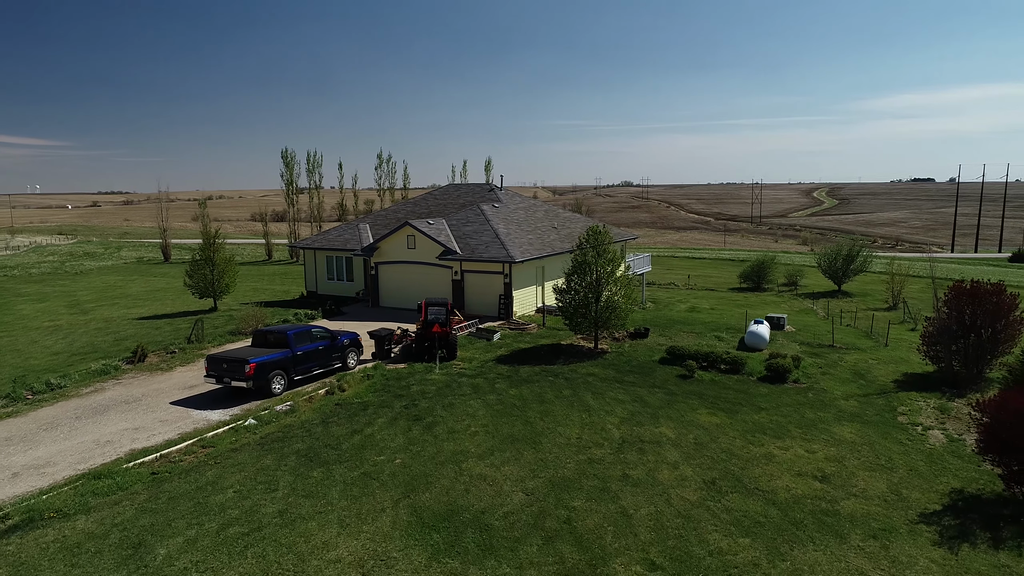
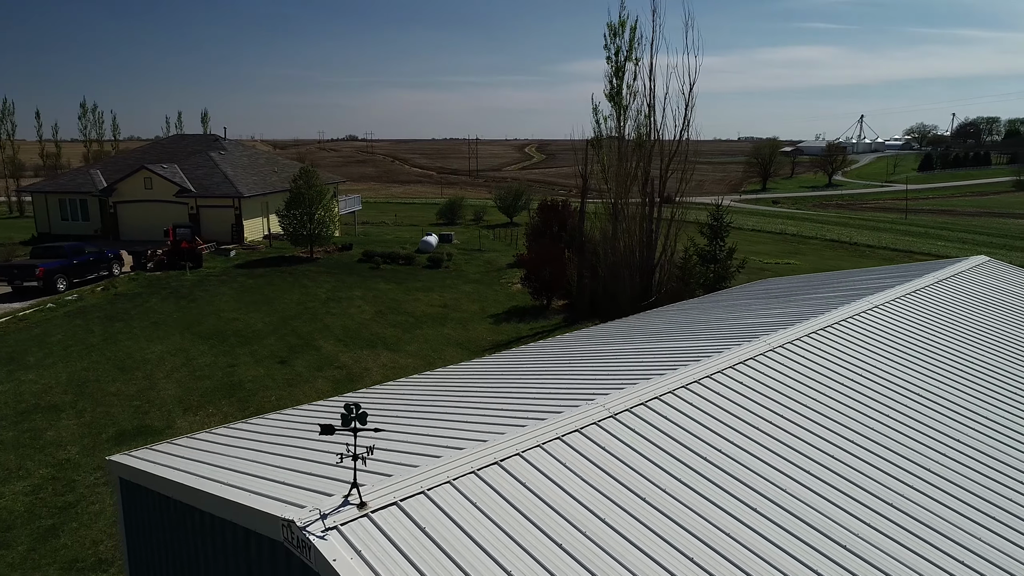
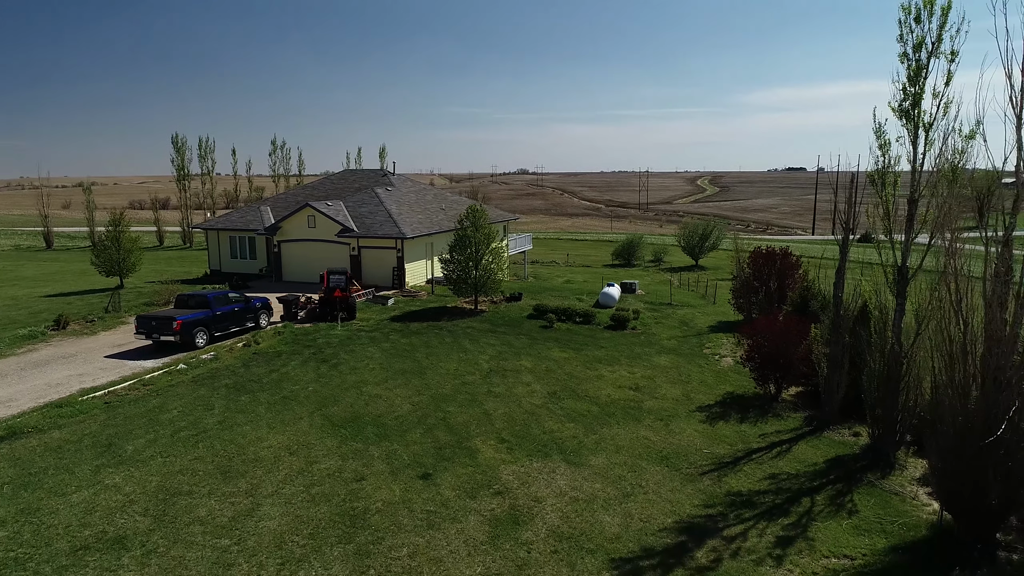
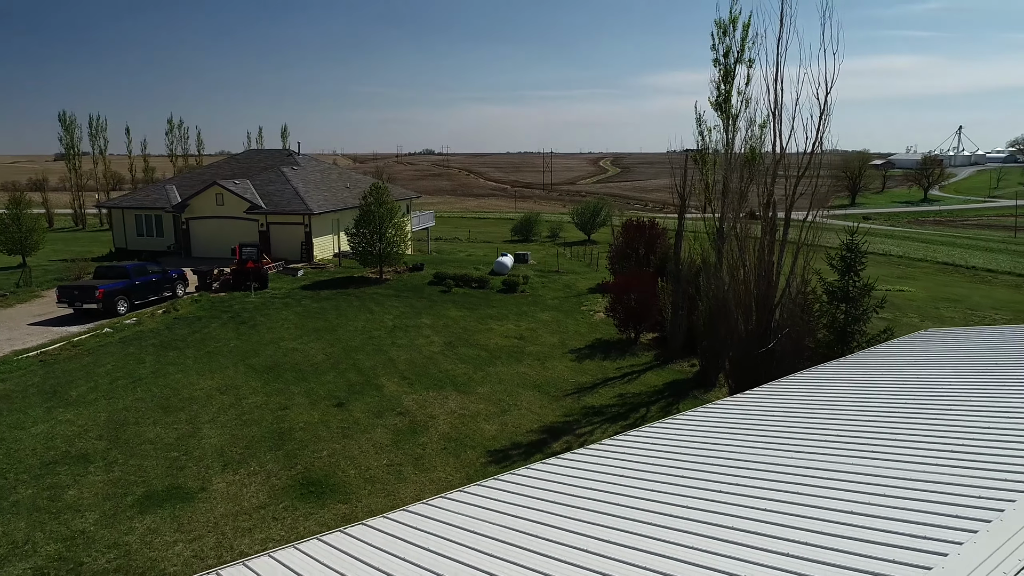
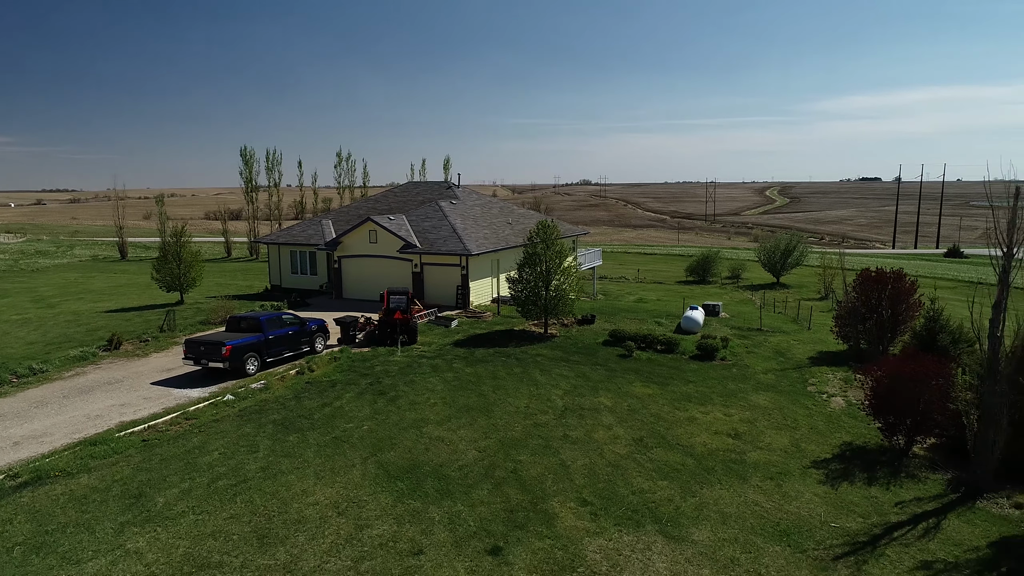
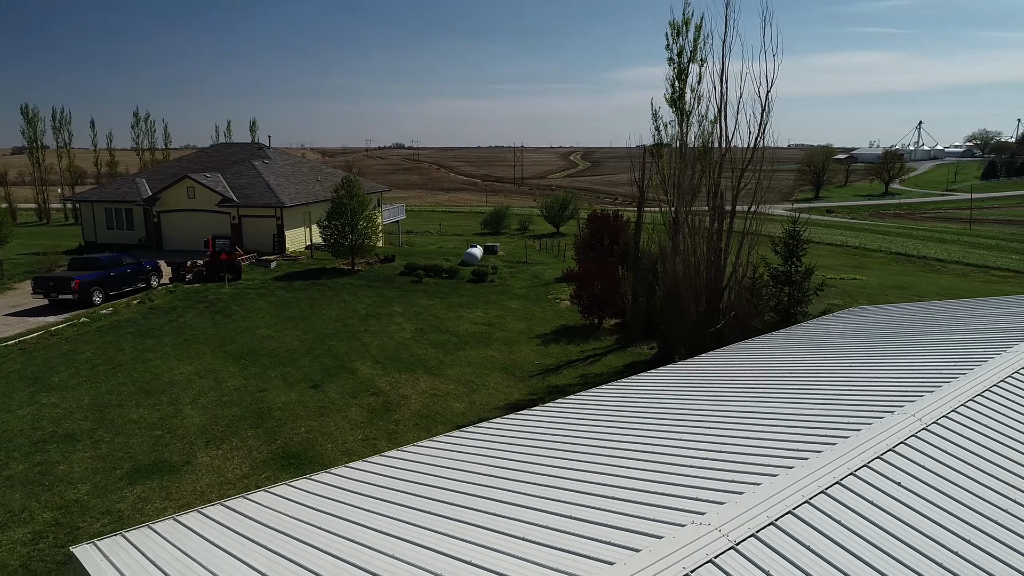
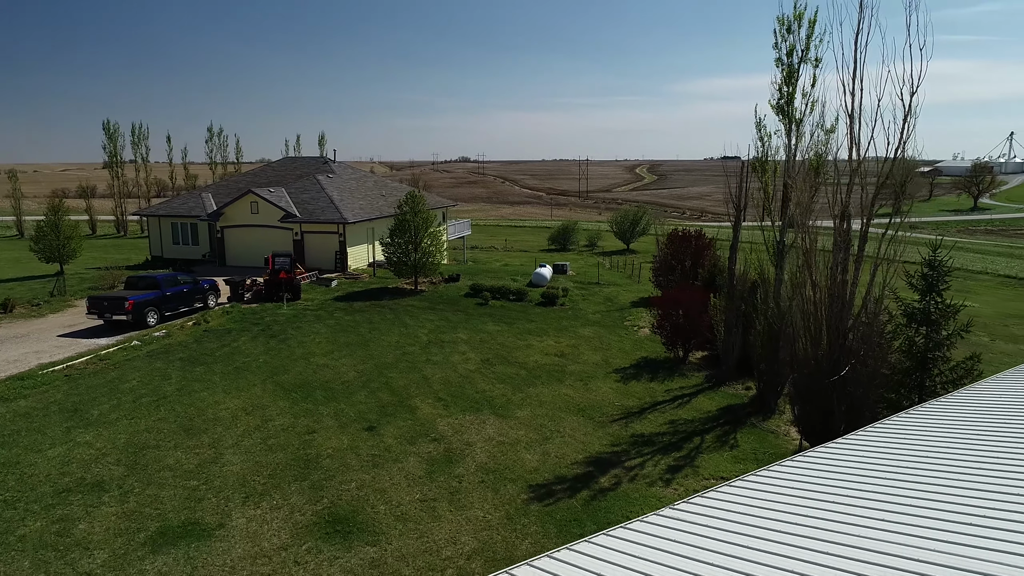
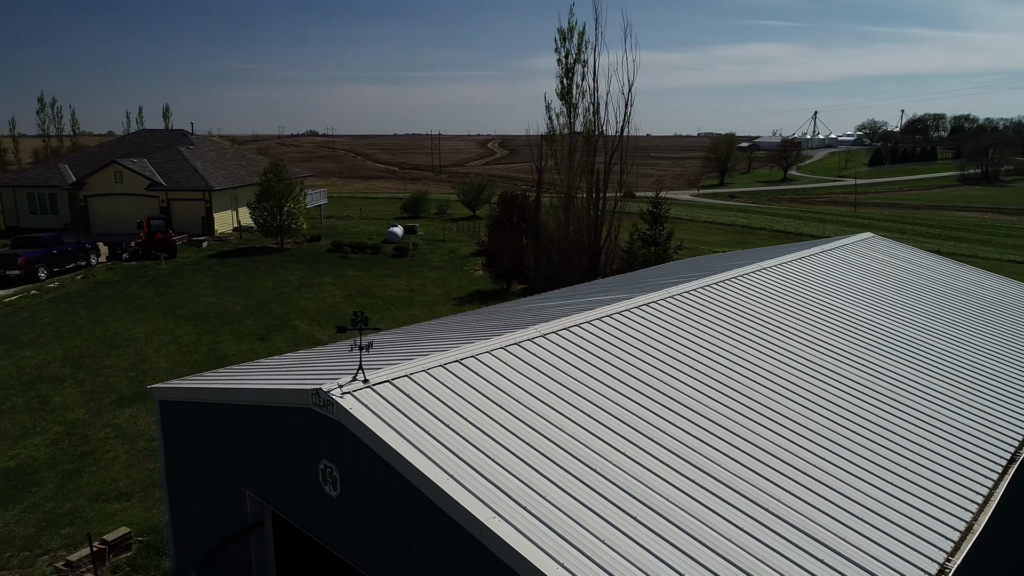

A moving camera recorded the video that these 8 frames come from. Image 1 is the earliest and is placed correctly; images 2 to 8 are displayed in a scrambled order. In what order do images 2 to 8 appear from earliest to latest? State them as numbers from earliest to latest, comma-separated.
5, 3, 7, 4, 6, 2, 8
